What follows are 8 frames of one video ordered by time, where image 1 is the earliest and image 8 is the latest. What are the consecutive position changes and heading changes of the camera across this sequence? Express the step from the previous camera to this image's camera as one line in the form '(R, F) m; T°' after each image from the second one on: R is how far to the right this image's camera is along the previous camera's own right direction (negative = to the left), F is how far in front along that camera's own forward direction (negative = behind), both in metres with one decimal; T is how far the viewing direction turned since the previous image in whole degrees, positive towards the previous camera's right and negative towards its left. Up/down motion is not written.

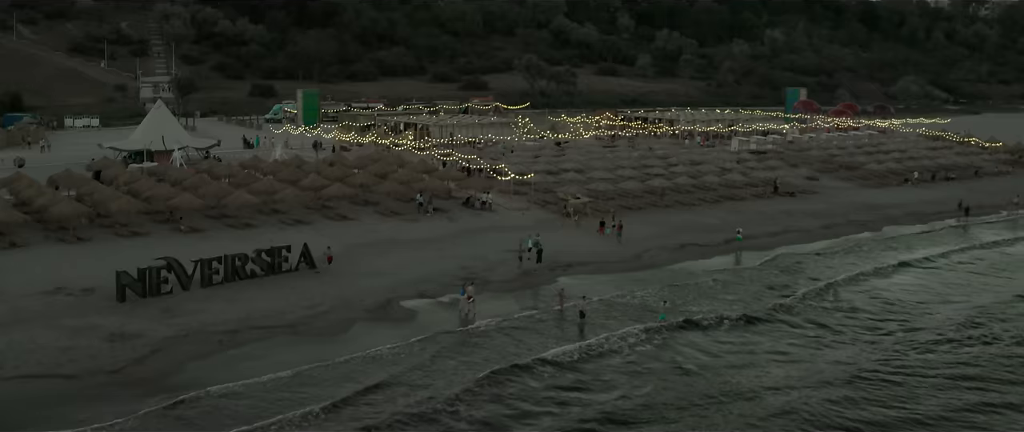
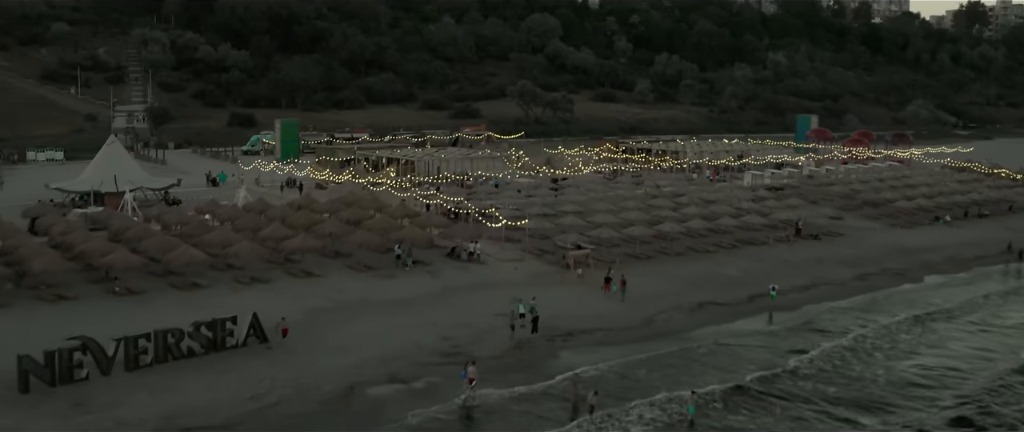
(+0.1, +3.9) m; 0°
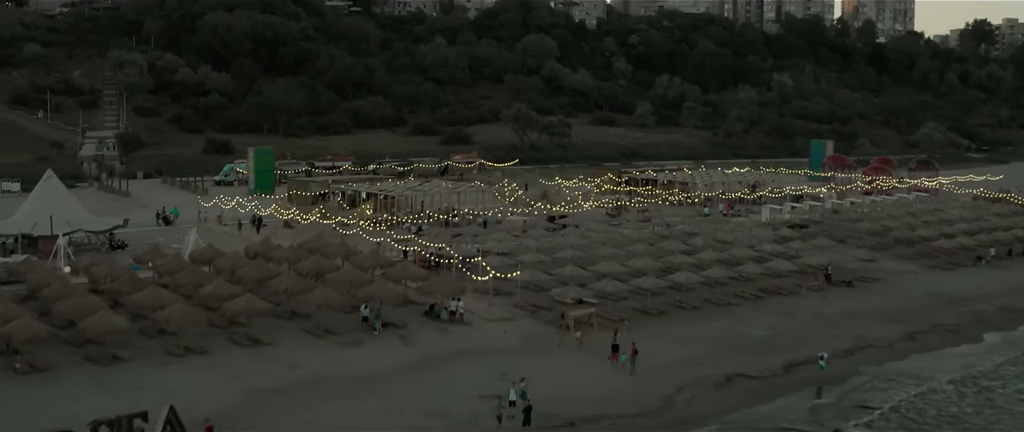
(+0.1, +4.1) m; 0°
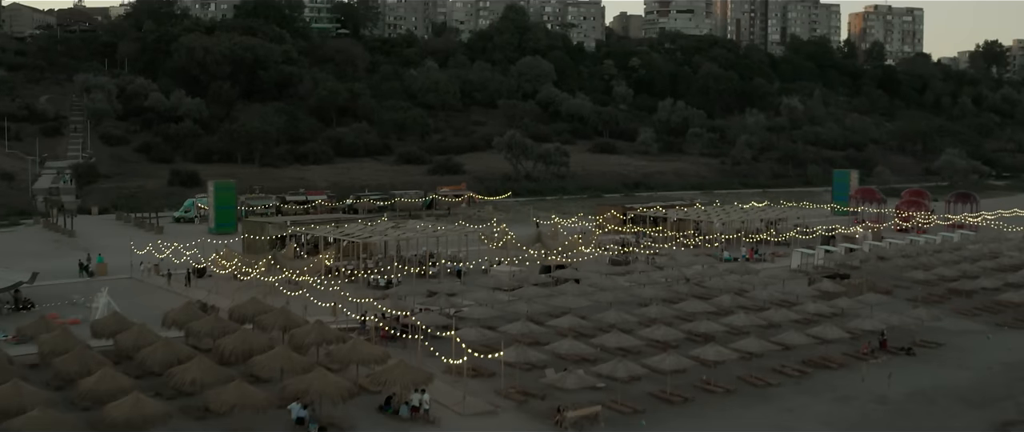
(+0.2, +5.3) m; 0°
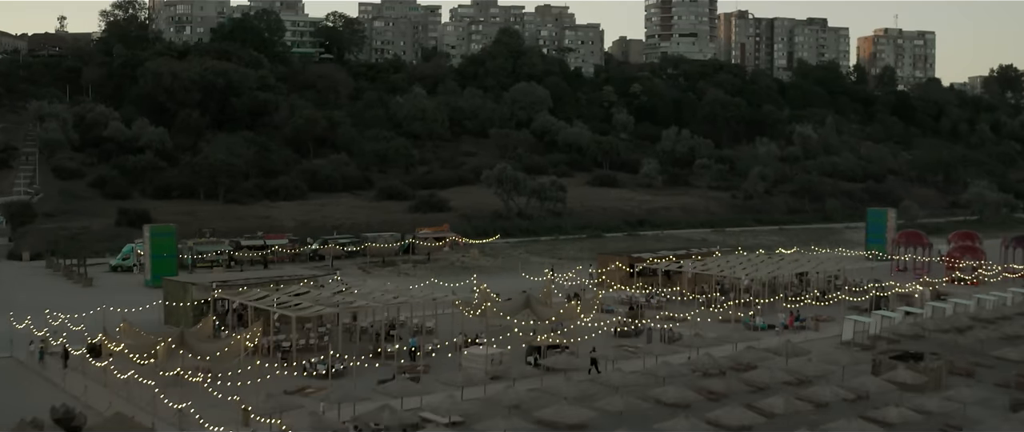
(+0.3, +6.3) m; 0°
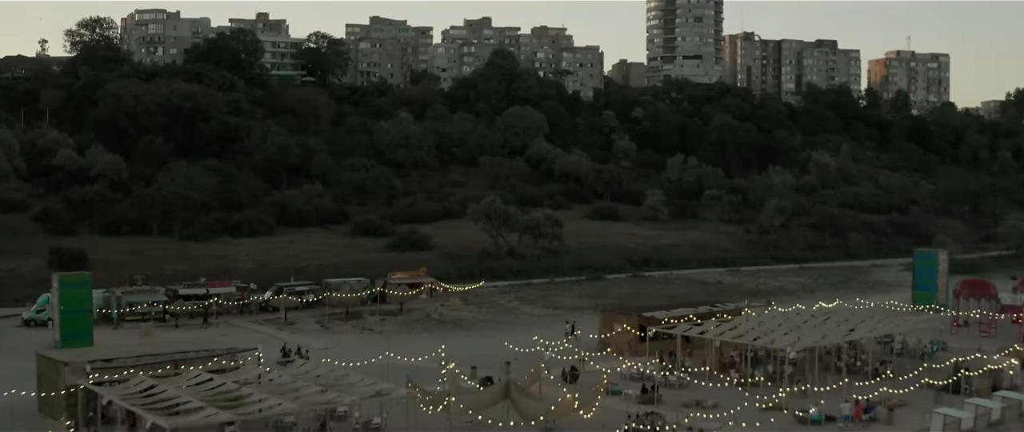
(+0.4, +6.4) m; 0°
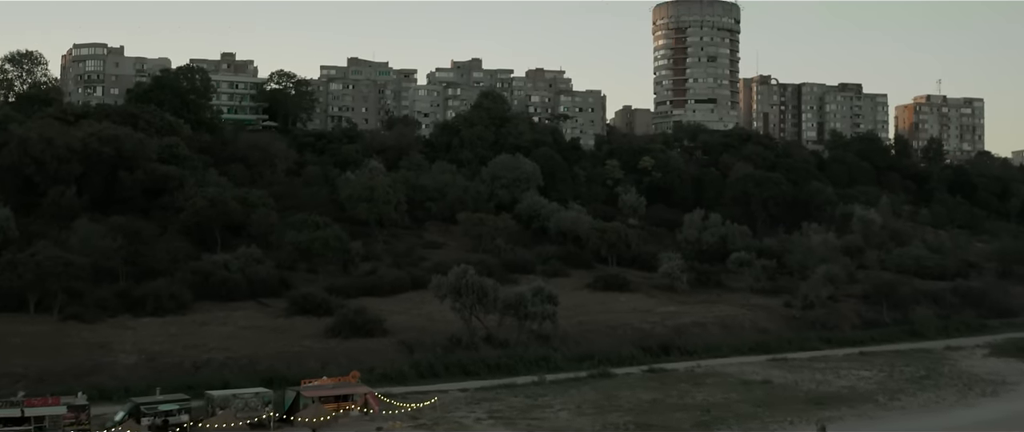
(+0.7, +12.2) m; 0°
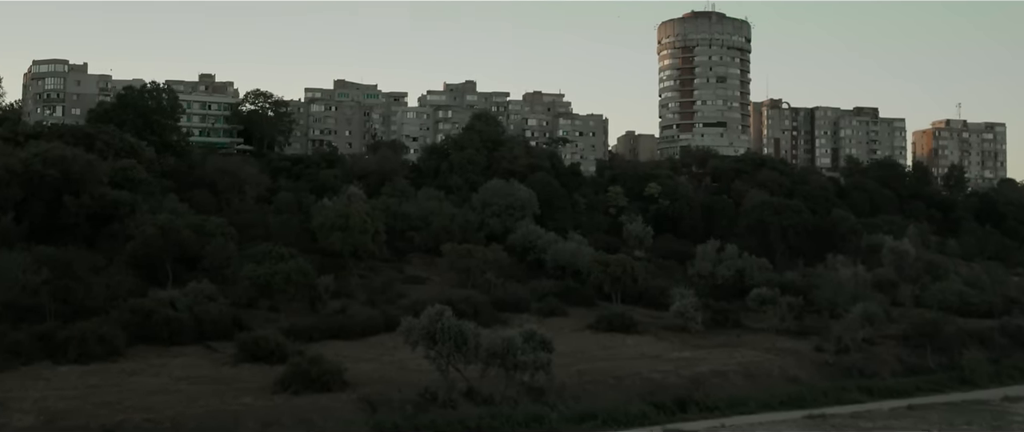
(+0.4, +6.5) m; 0°
